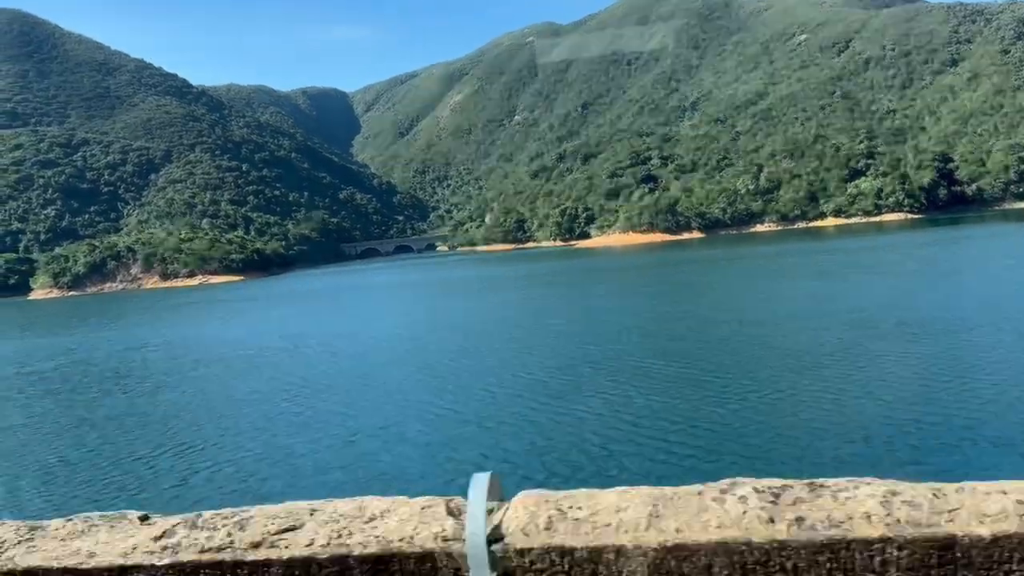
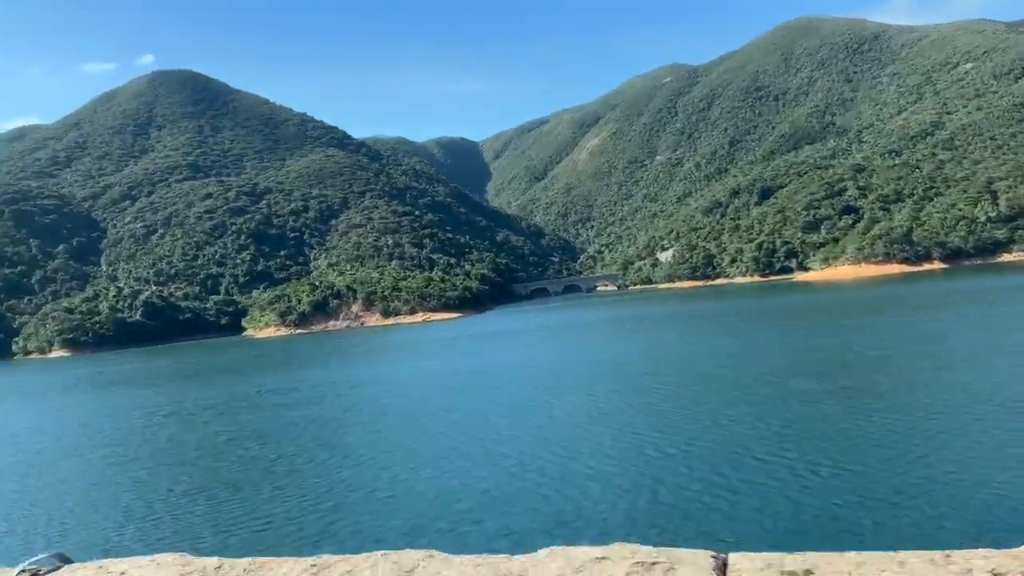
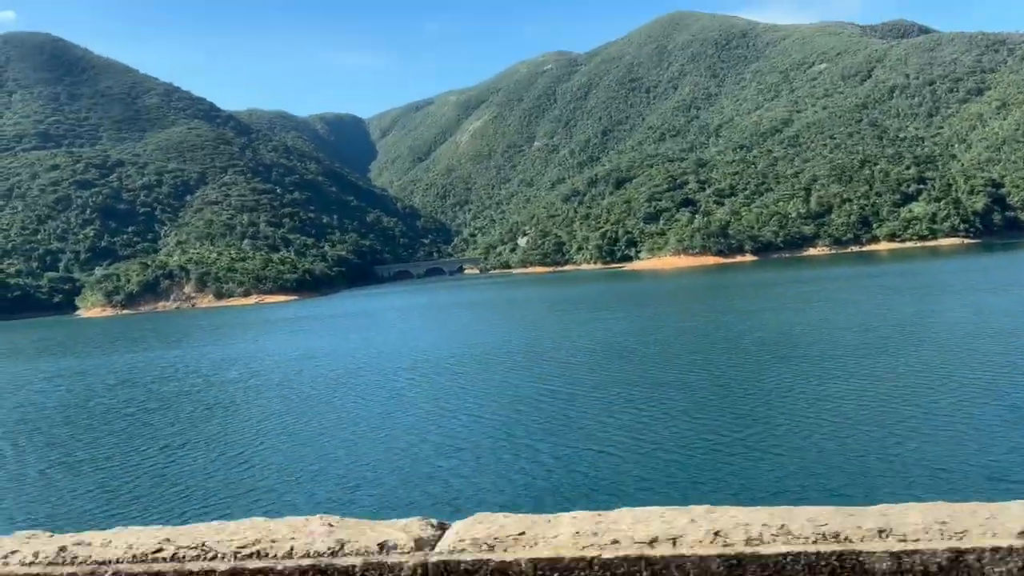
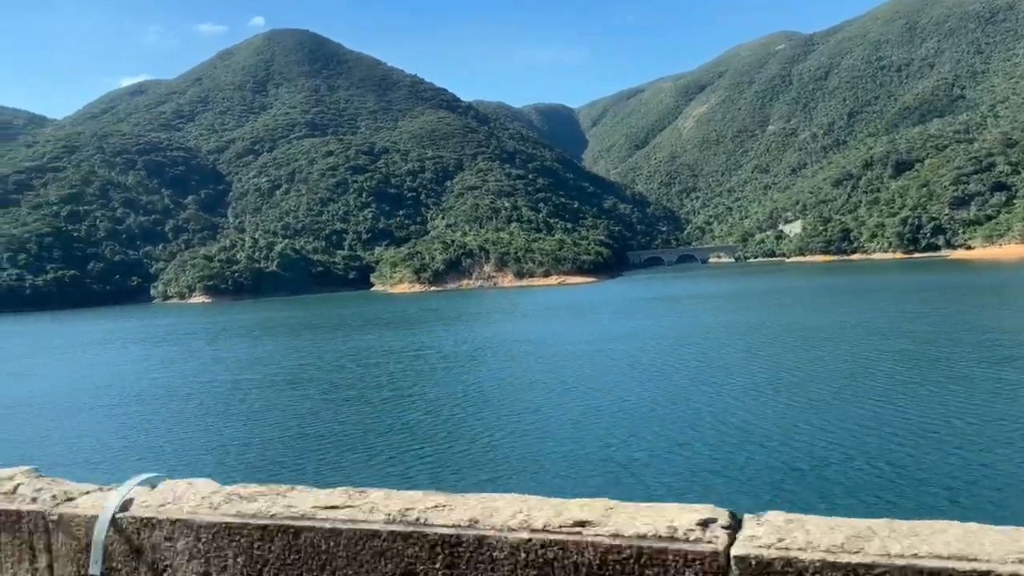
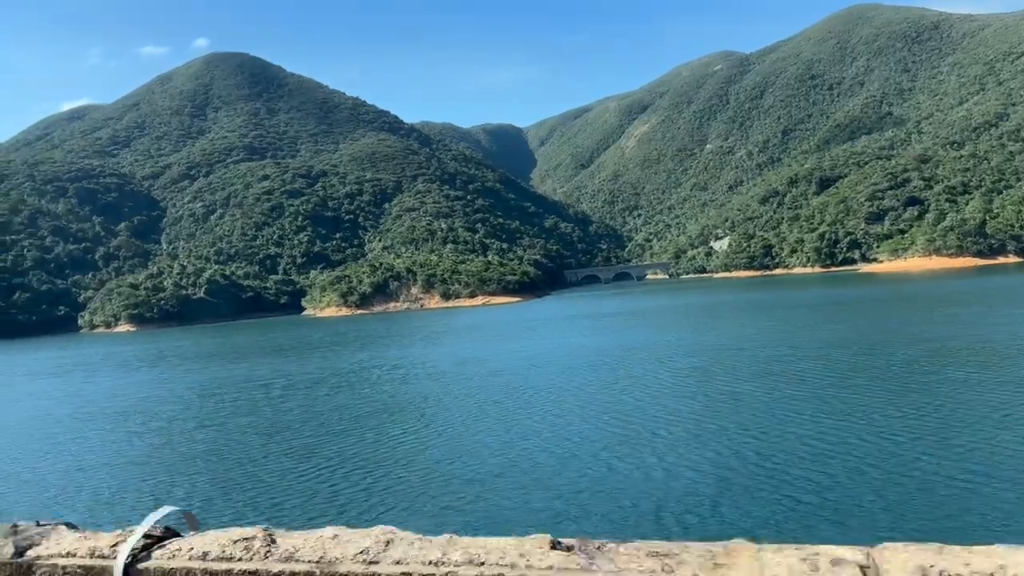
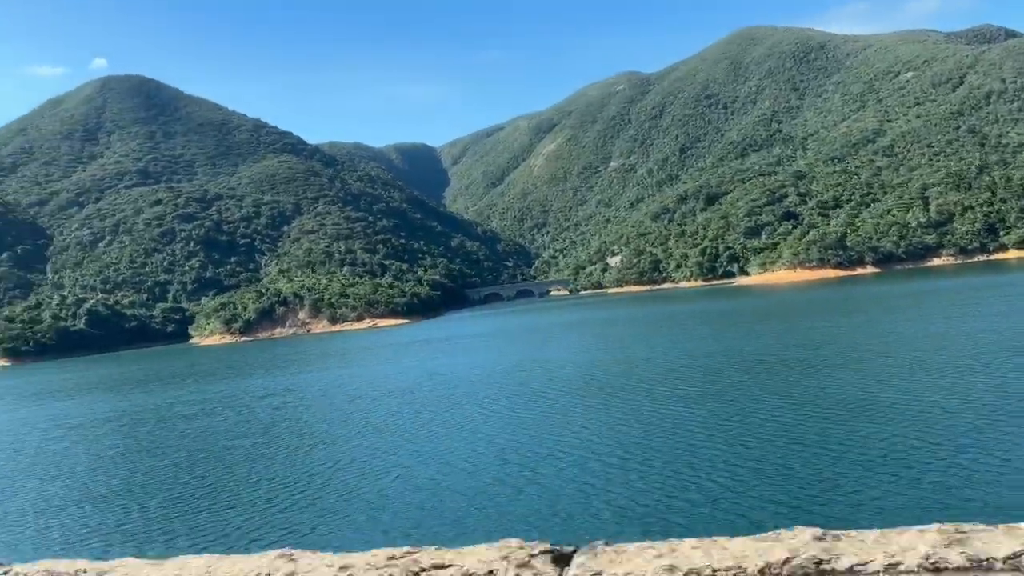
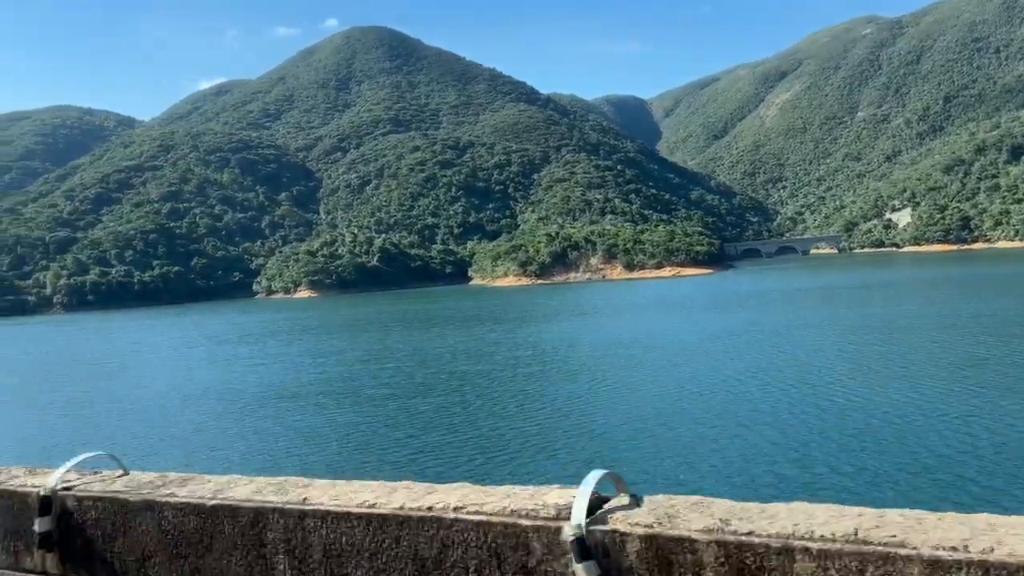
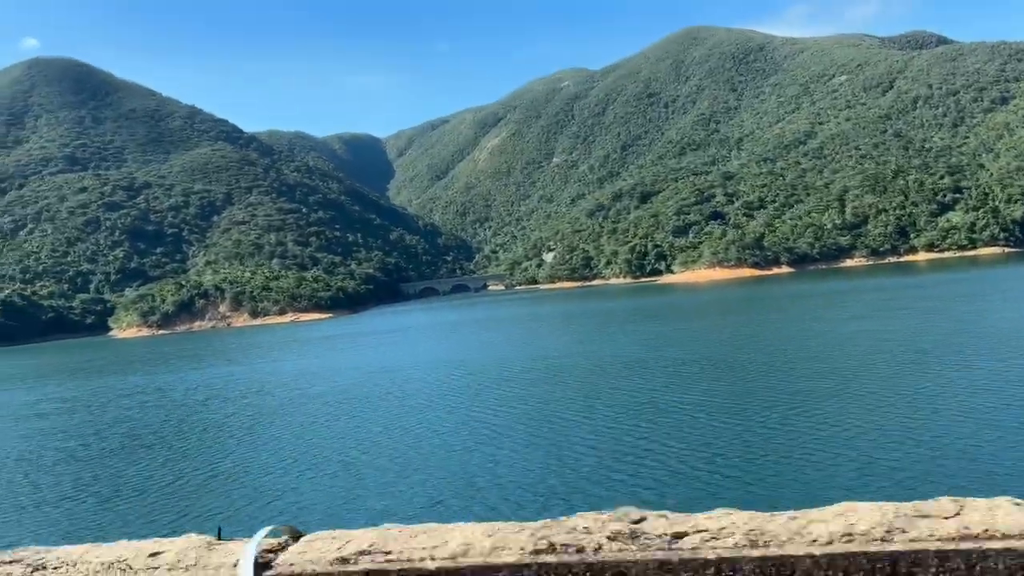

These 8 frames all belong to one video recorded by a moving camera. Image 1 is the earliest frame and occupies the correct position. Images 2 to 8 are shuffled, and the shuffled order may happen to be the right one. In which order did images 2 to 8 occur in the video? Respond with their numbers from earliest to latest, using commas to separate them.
3, 8, 6, 2, 5, 4, 7
